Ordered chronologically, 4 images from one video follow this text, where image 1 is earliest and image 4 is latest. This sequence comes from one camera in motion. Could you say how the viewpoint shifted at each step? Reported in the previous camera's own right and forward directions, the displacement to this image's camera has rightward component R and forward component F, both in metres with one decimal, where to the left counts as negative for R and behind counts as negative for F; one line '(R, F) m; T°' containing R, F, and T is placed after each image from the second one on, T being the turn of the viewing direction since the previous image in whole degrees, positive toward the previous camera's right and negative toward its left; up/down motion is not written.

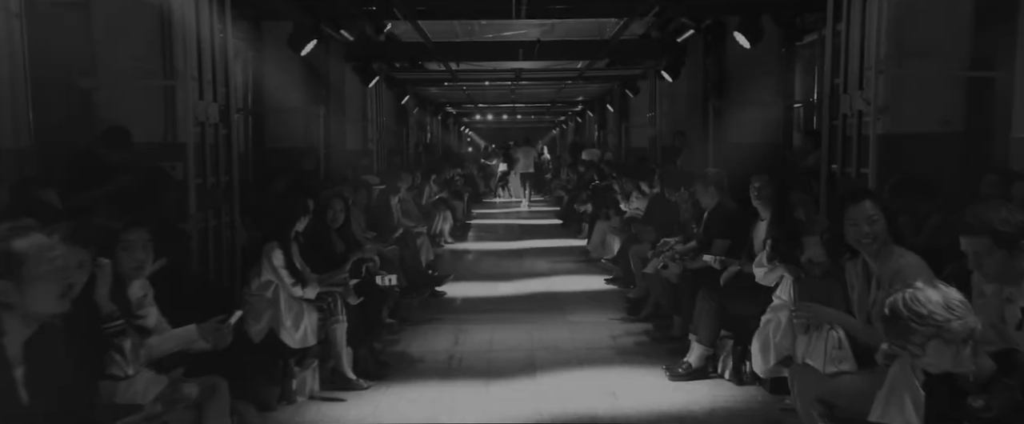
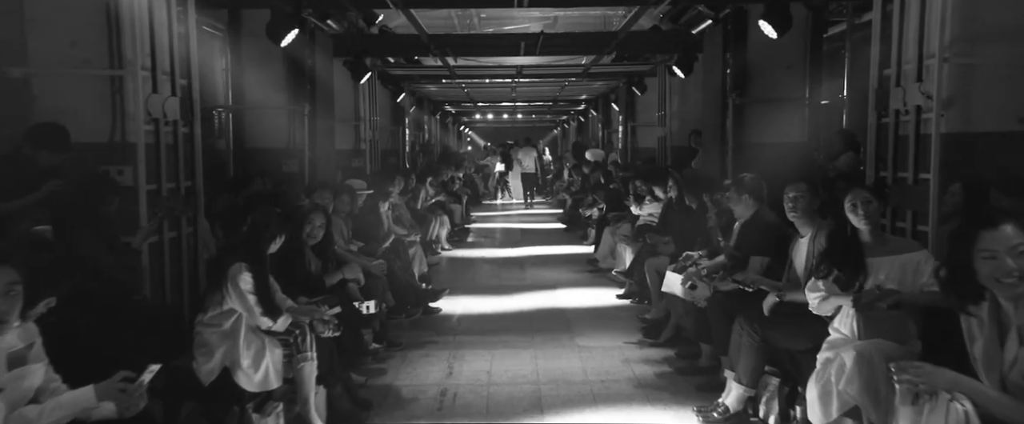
(0.0, +0.8) m; 0°
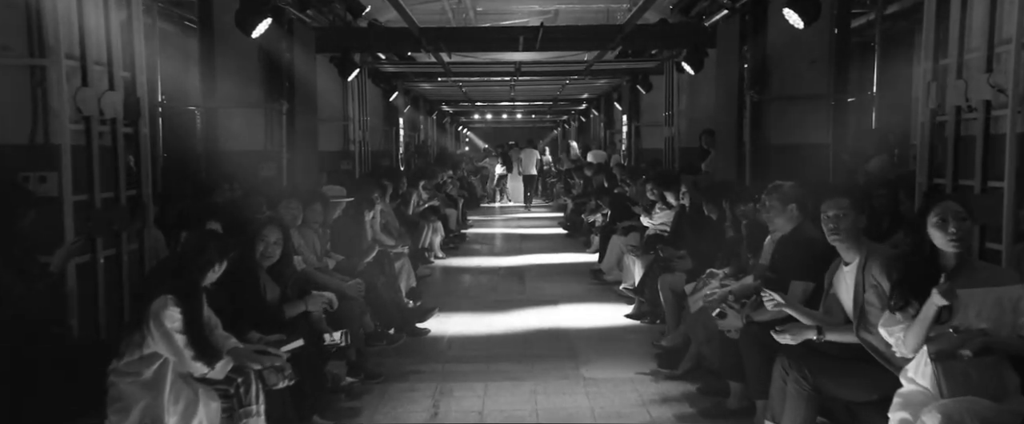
(0.0, +0.7) m; 0°
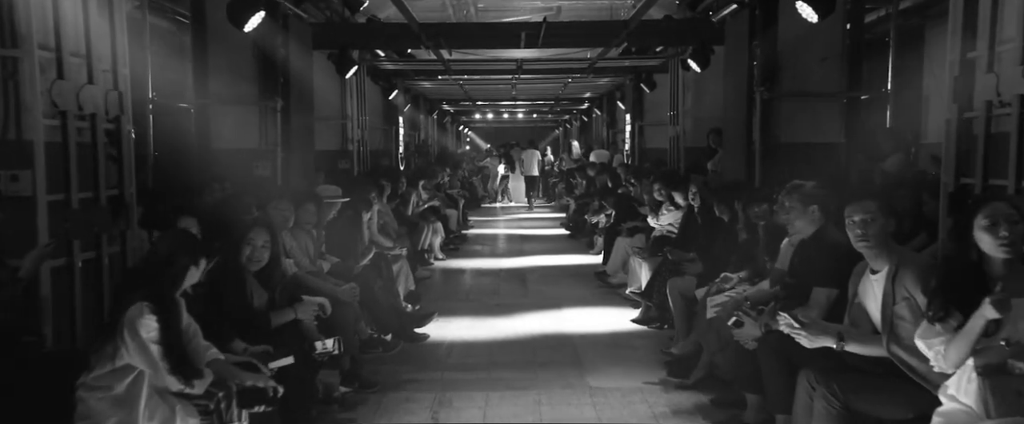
(0.0, +0.2) m; 0°
